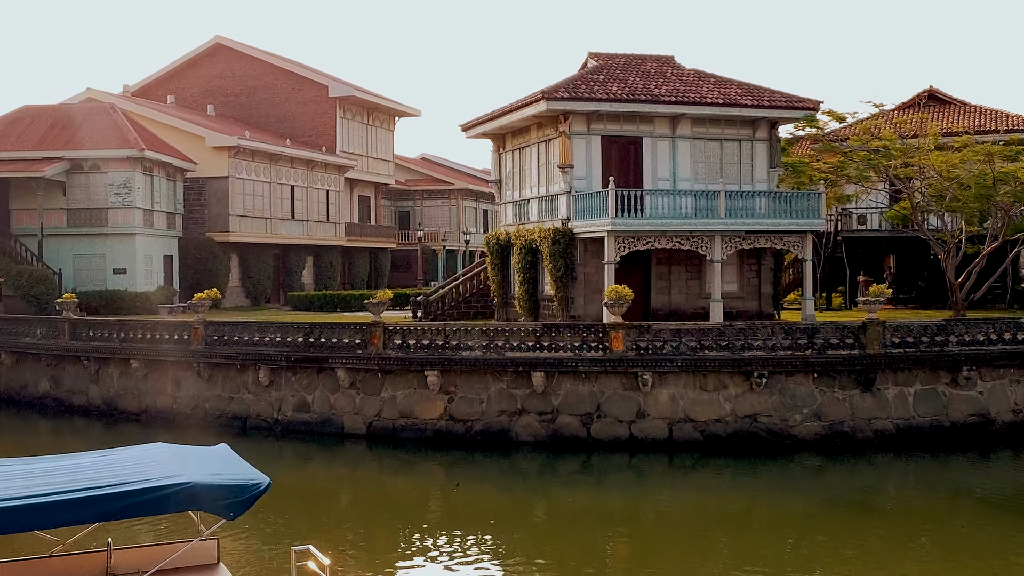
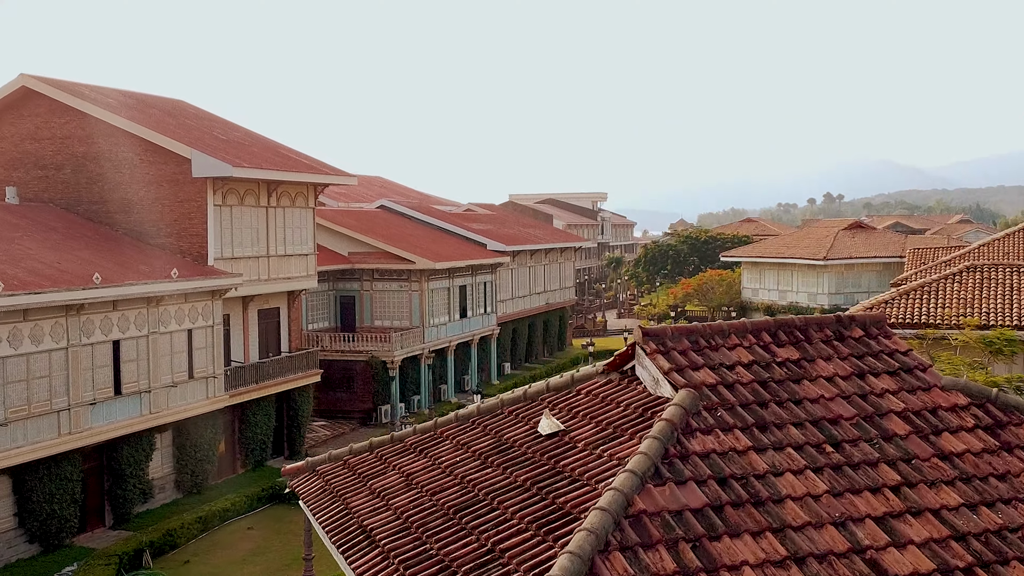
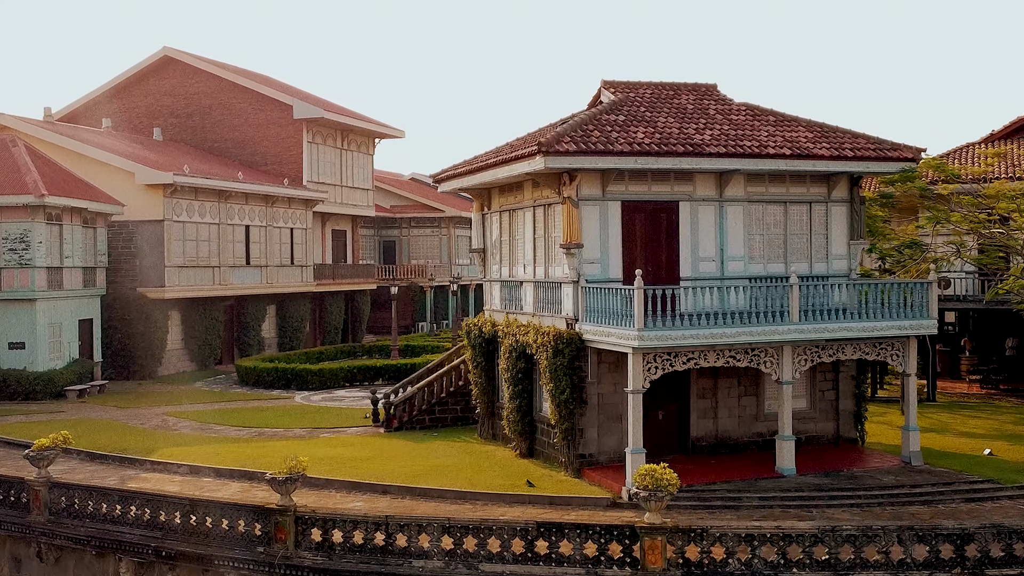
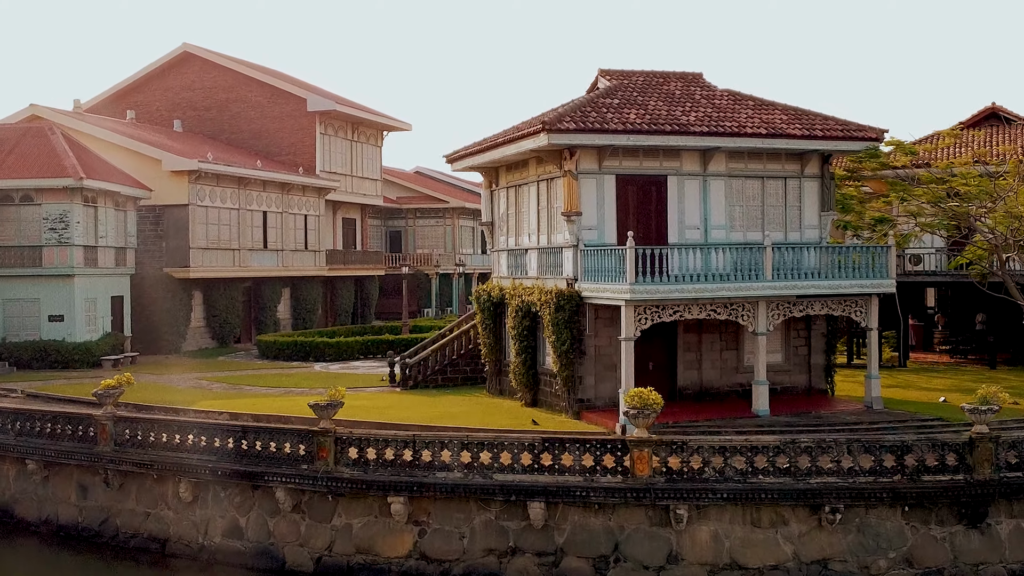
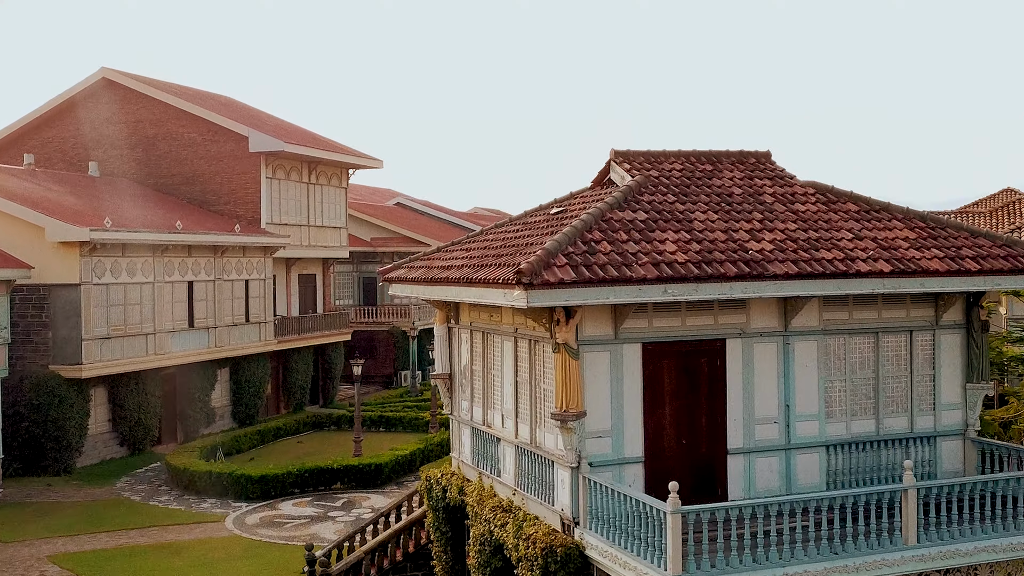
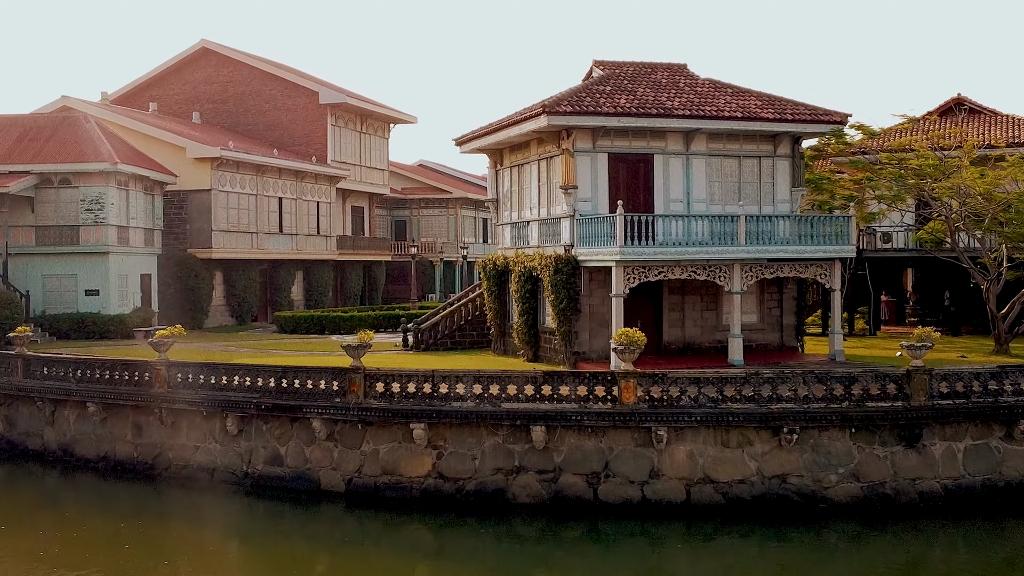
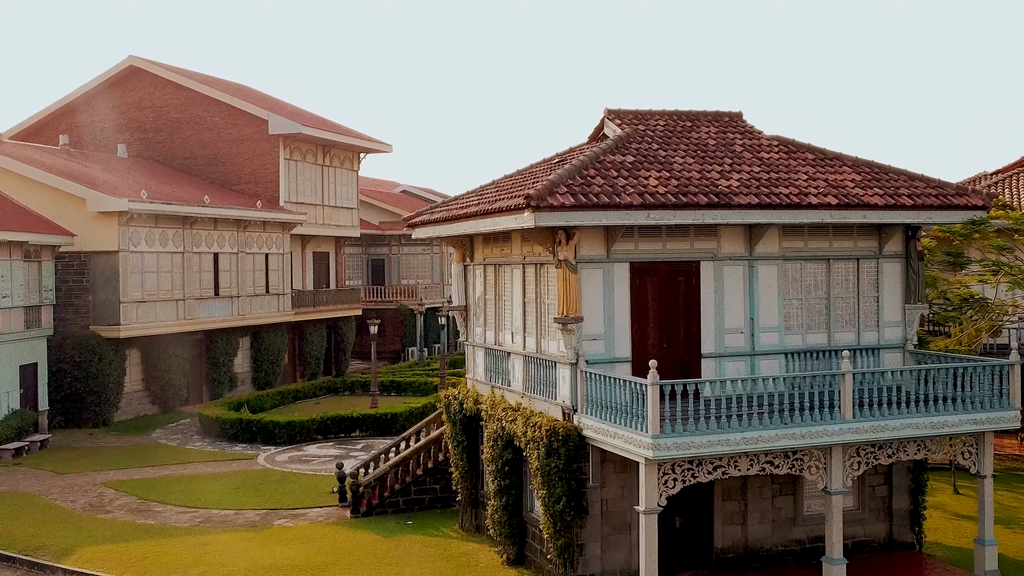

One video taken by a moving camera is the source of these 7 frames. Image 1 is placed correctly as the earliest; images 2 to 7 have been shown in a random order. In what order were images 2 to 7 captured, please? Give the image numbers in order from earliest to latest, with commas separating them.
6, 4, 3, 7, 5, 2
